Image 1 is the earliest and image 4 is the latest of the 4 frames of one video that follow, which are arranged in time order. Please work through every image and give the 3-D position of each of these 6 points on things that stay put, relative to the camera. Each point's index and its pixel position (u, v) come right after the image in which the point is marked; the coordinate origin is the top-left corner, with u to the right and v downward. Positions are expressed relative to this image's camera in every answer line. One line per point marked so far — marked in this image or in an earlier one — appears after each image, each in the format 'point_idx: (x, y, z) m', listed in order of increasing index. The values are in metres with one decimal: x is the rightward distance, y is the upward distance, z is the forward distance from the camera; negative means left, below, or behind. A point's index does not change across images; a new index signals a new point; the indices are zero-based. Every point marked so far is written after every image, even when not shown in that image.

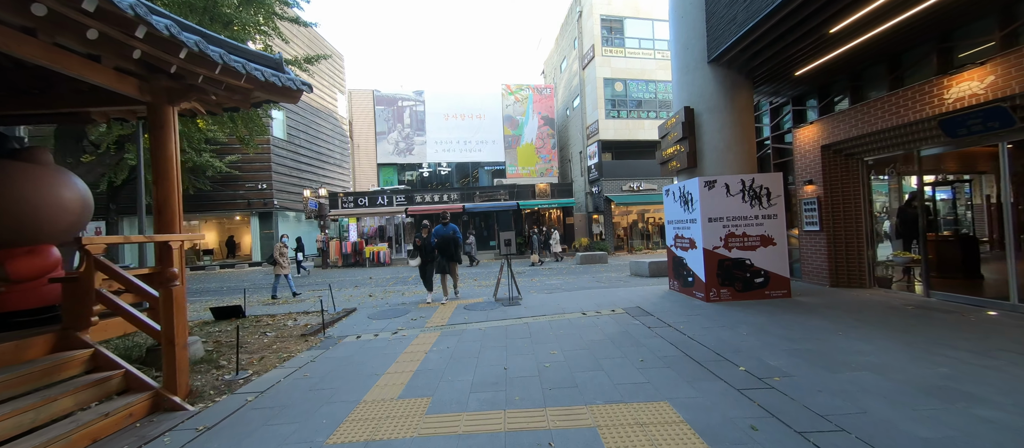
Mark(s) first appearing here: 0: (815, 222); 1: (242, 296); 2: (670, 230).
0: (+6.1, 0.0, +7.1) m
1: (-7.4, -2.0, +9.8) m
2: (+3.3, -0.1, +7.5) m
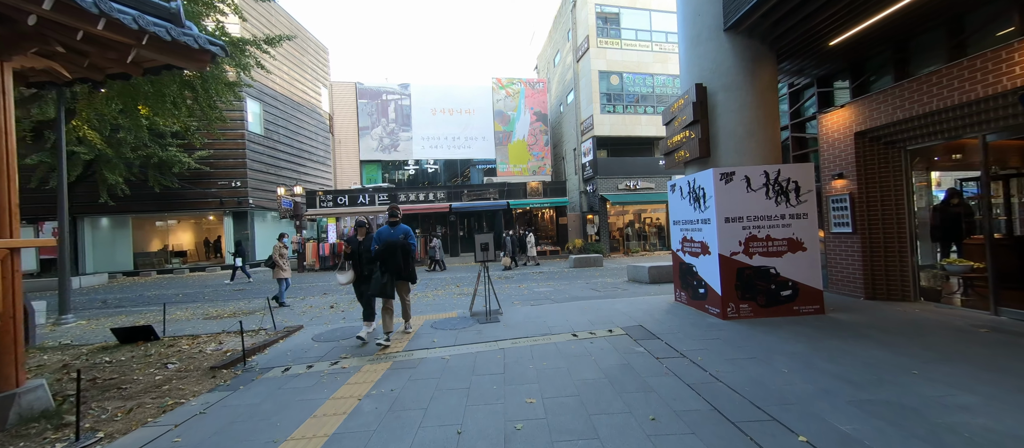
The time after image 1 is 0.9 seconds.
0: (+5.7, 0.0, +6.0) m
1: (-7.8, -2.0, +8.5) m
2: (+3.0, -0.1, +6.4) m
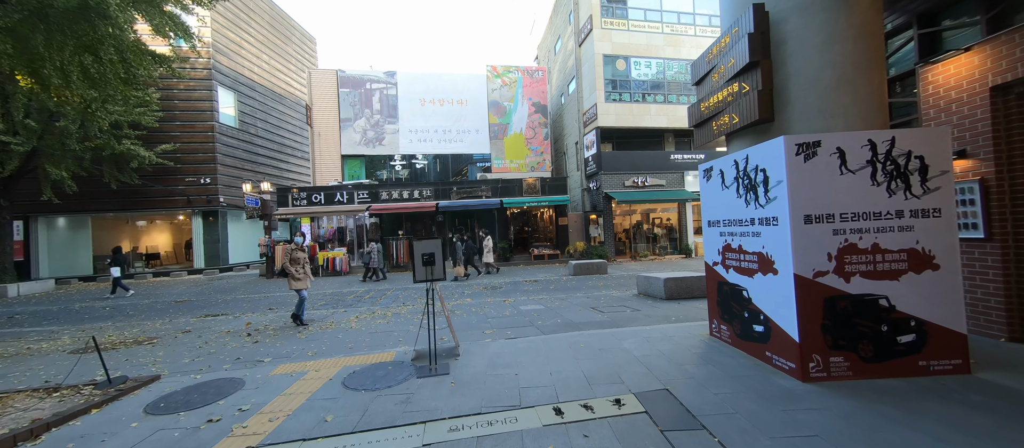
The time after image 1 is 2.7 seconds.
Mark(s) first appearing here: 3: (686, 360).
0: (+5.2, 0.0, +4.0) m
1: (-8.2, -2.1, +6.7) m
2: (+2.5, -0.2, +4.4) m
3: (+1.9, -1.5, +3.8) m
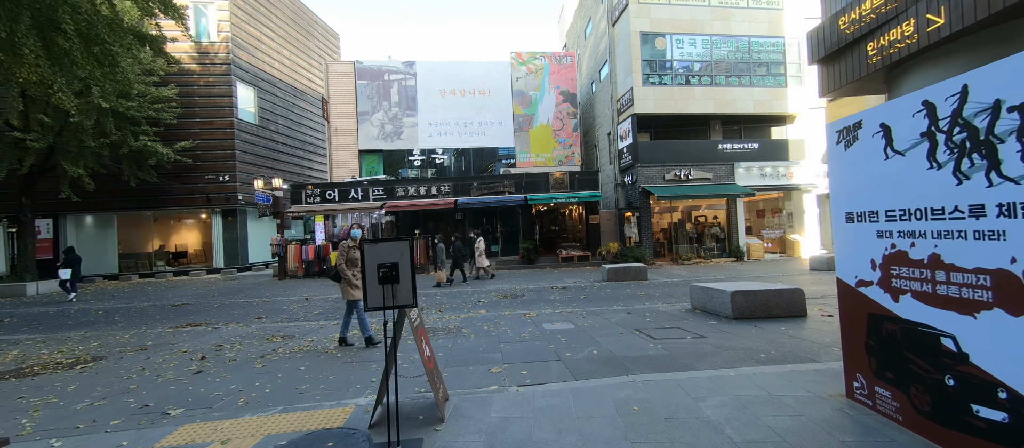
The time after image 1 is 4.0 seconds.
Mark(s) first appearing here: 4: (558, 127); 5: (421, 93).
0: (+5.3, 0.0, +2.0) m
1: (-7.9, -2.0, +5.7) m
2: (+2.6, -0.1, +2.7) m
3: (+2.0, -1.4, +2.1) m
4: (+2.6, +5.4, +19.7) m
5: (-5.0, +7.2, +19.4) m
